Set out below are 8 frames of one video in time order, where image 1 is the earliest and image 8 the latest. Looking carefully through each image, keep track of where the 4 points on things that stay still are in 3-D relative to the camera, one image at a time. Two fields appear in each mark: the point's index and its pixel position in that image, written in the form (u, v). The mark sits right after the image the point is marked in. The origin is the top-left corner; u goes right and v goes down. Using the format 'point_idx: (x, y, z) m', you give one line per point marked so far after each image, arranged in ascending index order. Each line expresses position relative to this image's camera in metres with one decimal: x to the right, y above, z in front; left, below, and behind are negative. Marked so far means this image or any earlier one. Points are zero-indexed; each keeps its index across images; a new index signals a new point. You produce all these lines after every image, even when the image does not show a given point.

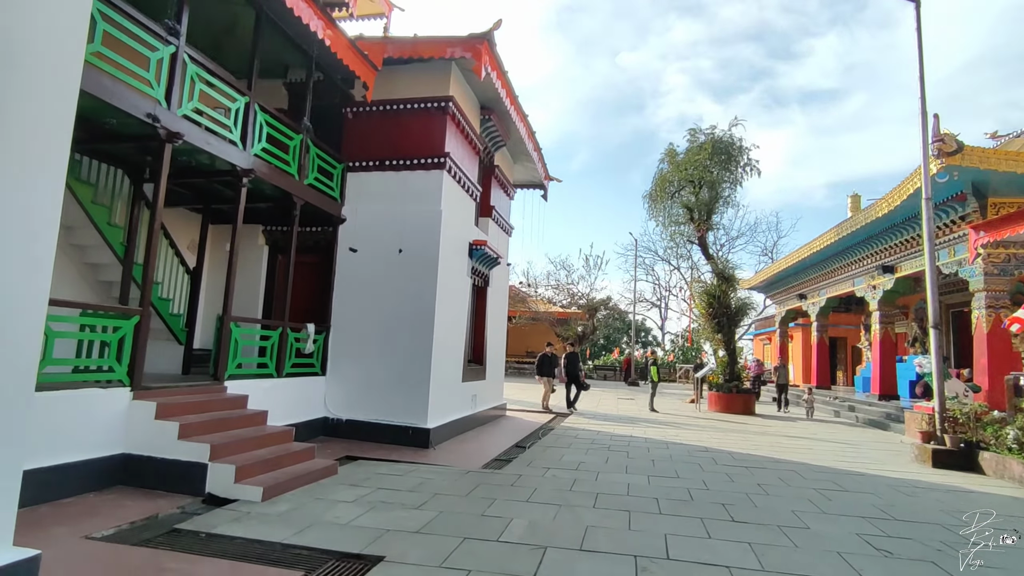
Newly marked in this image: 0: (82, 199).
0: (-4.9, +1.0, +6.5) m
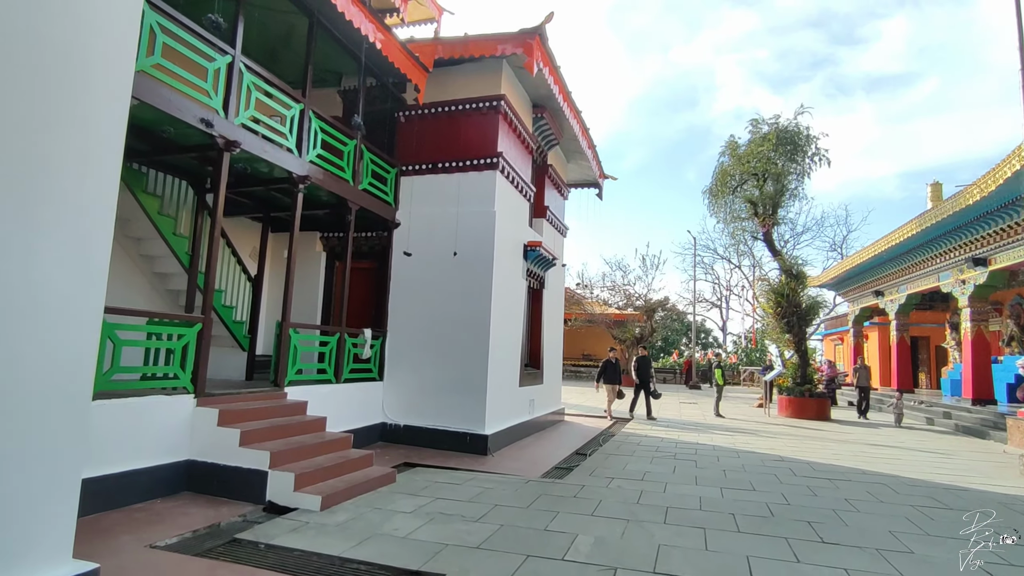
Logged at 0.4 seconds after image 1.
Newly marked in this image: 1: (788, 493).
0: (-4.3, +0.9, +6.7) m
1: (+3.0, -2.3, +6.2) m
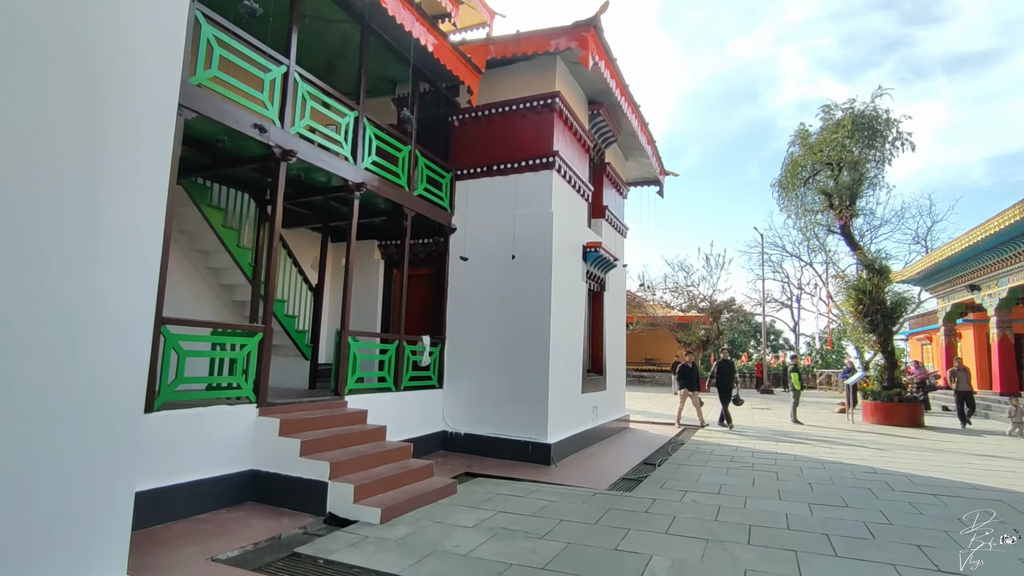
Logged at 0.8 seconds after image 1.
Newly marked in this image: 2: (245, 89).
0: (-3.6, +0.8, +6.8) m
1: (+3.7, -2.2, +5.5) m
2: (-2.6, +1.9, +5.4) m
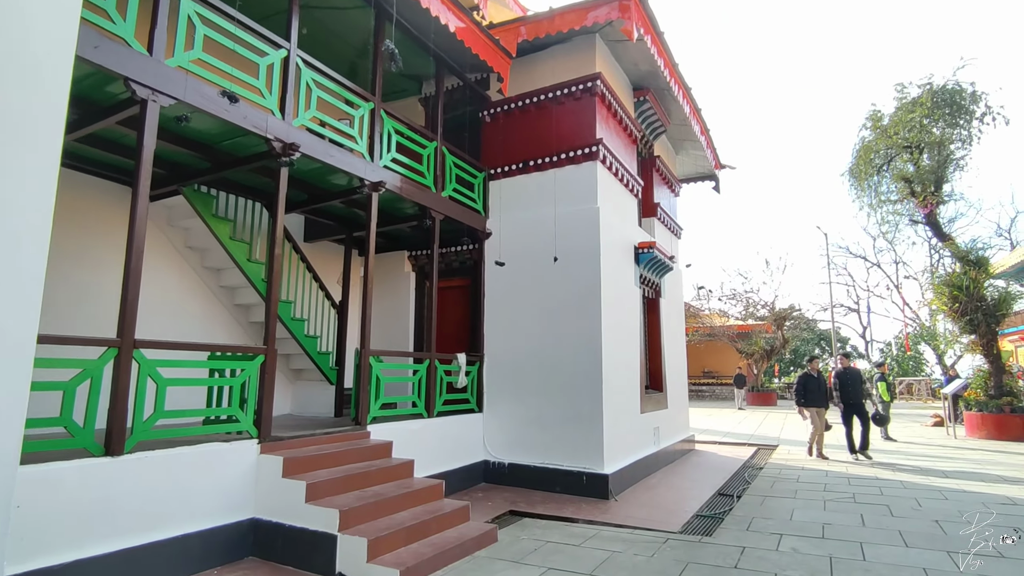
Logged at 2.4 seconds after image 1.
0: (-3.2, +0.6, +6.1) m
1: (+4.1, -2.1, +4.2) m
2: (-2.3, +1.8, +4.7) m
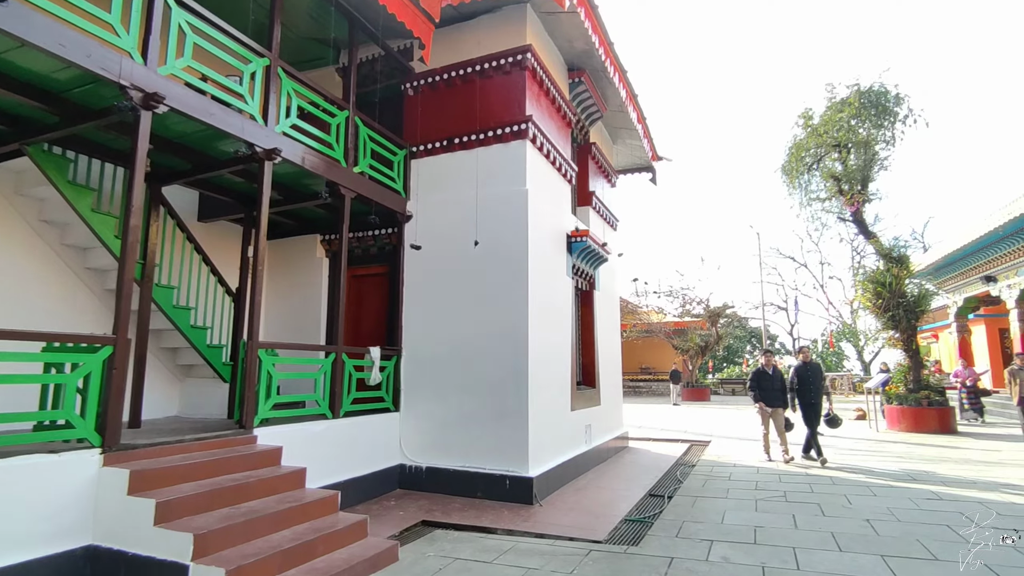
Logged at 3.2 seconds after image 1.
0: (-4.0, +0.7, +5.2) m
1: (+3.4, -2.0, +4.0) m
2: (-3.0, +1.9, +3.8) m
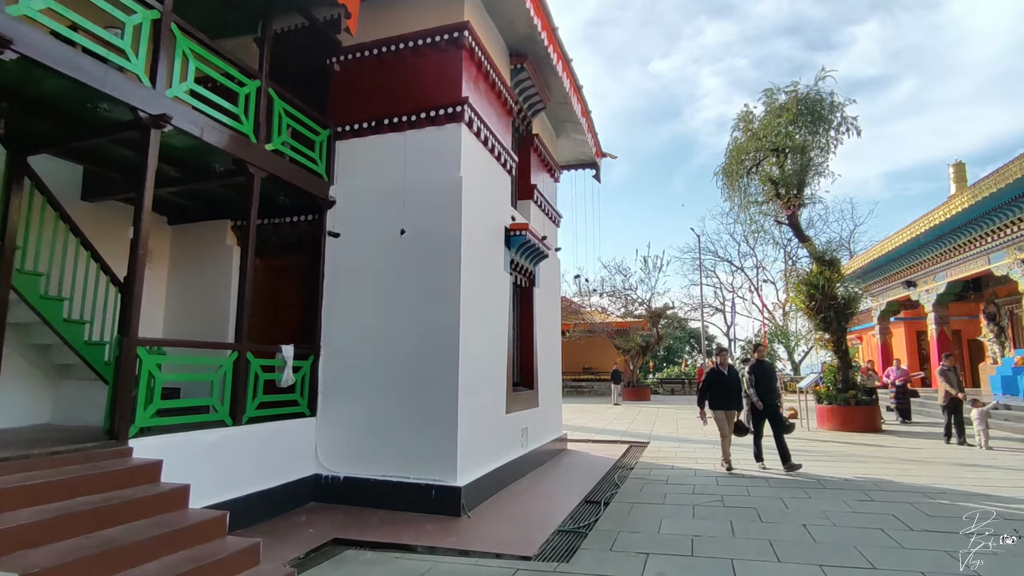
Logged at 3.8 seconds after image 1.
0: (-4.6, +0.9, +4.3) m
1: (+2.9, -1.9, +3.8) m
2: (-3.4, +2.0, +3.1) m
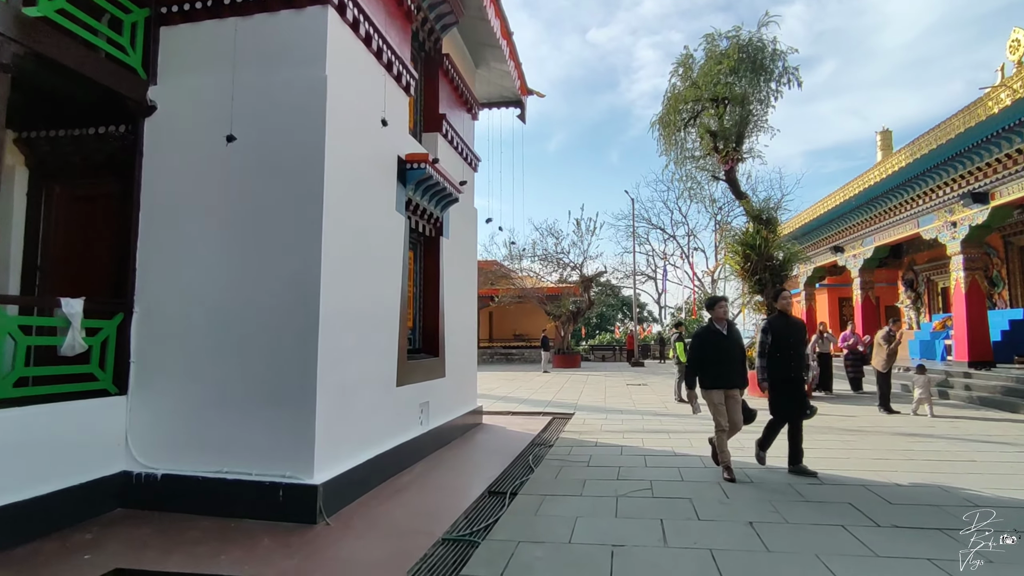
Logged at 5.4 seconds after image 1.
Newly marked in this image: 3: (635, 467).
0: (-5.3, +1.3, +2.3) m
1: (+2.1, -1.6, +2.8) m
2: (-4.0, +2.4, +1.1) m
3: (+1.3, -1.9, +6.0) m
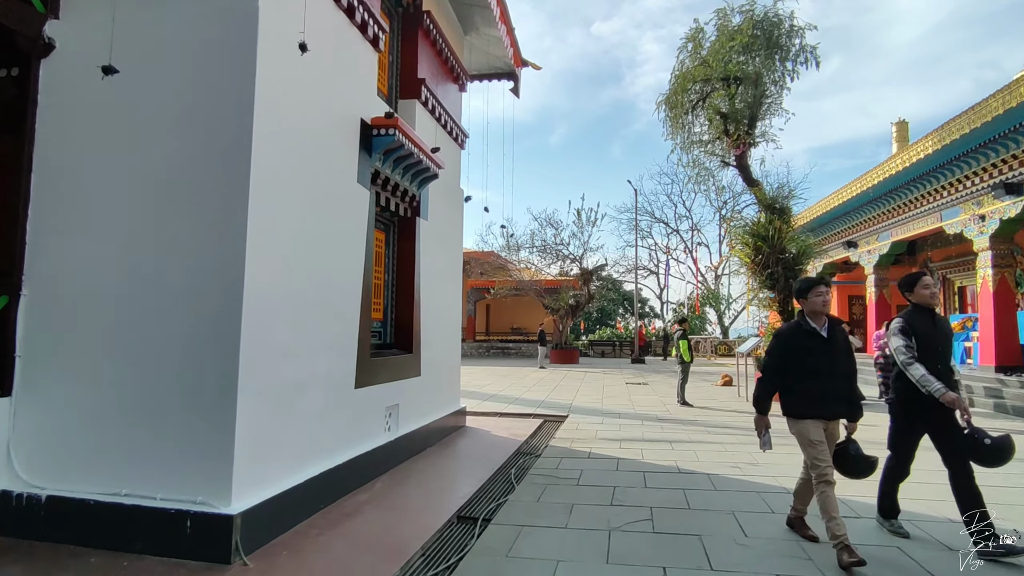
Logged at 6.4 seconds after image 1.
0: (-5.5, +1.5, +1.4) m
1: (+1.9, -1.5, +1.9) m
2: (-4.2, +2.5, +0.2) m
3: (+1.1, -1.8, +5.1) m
